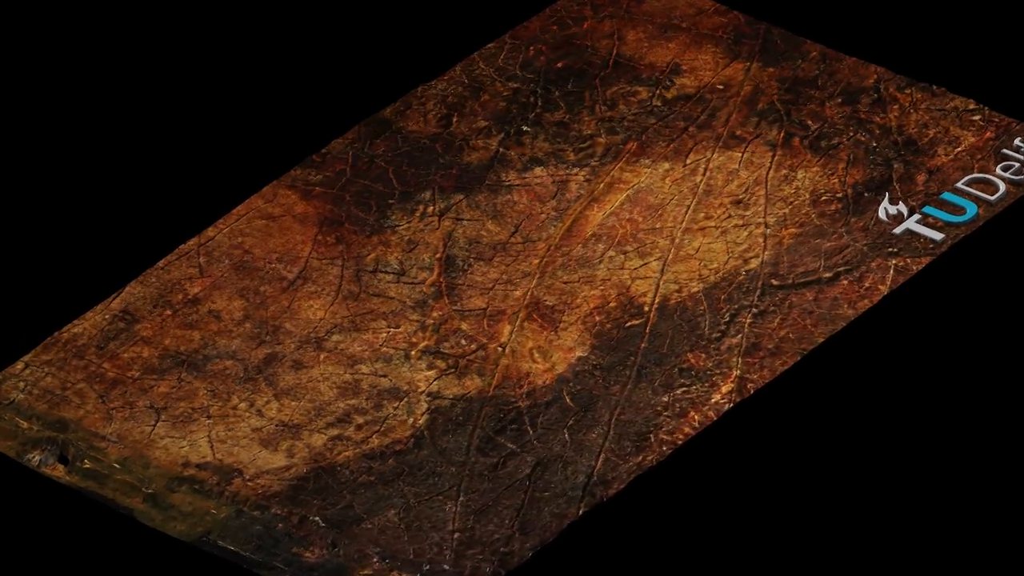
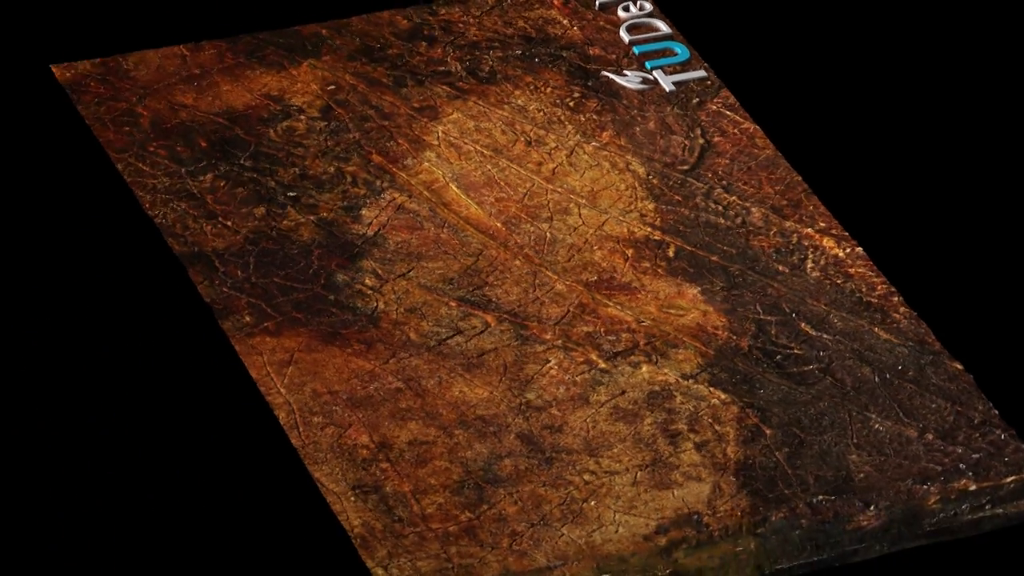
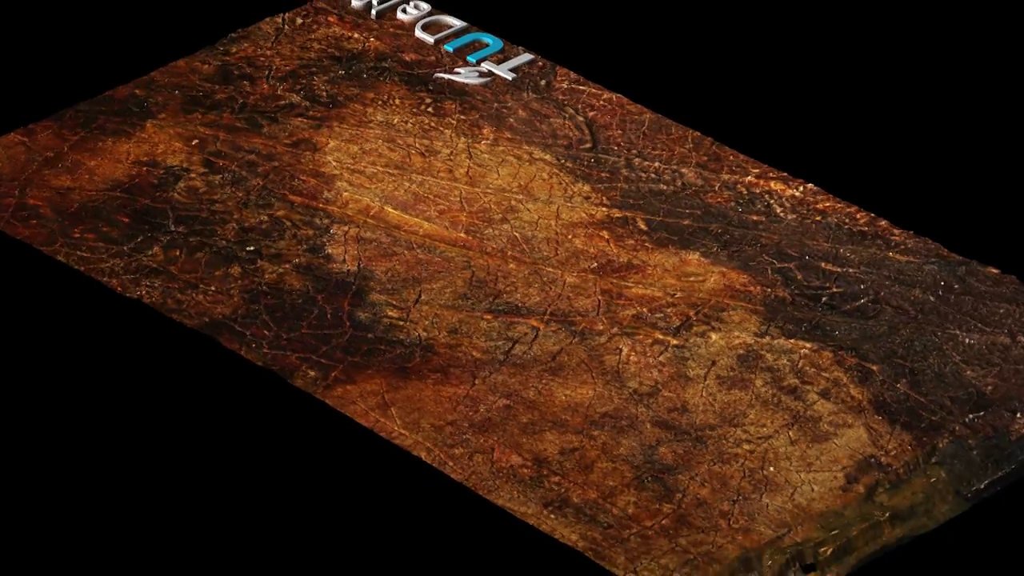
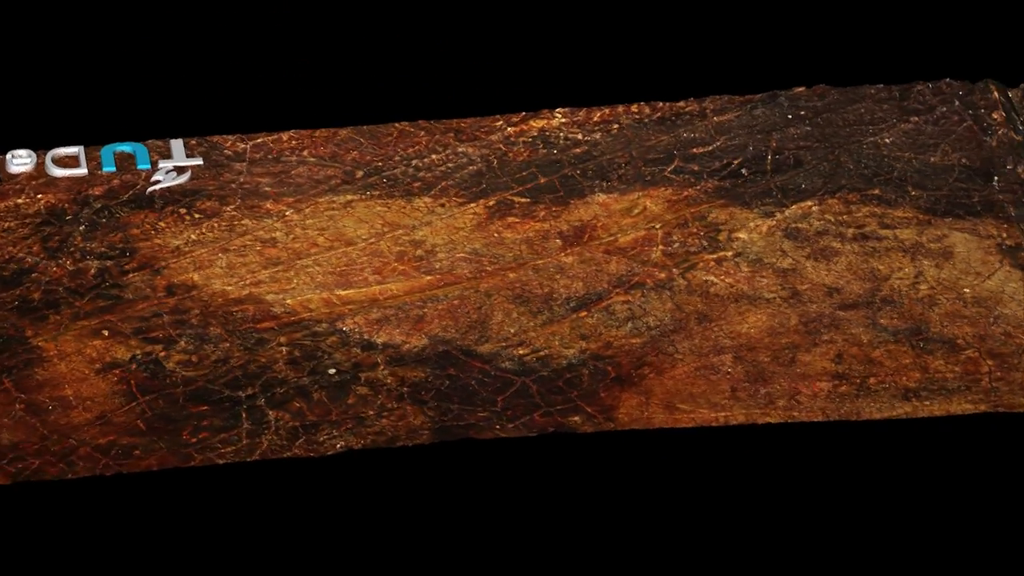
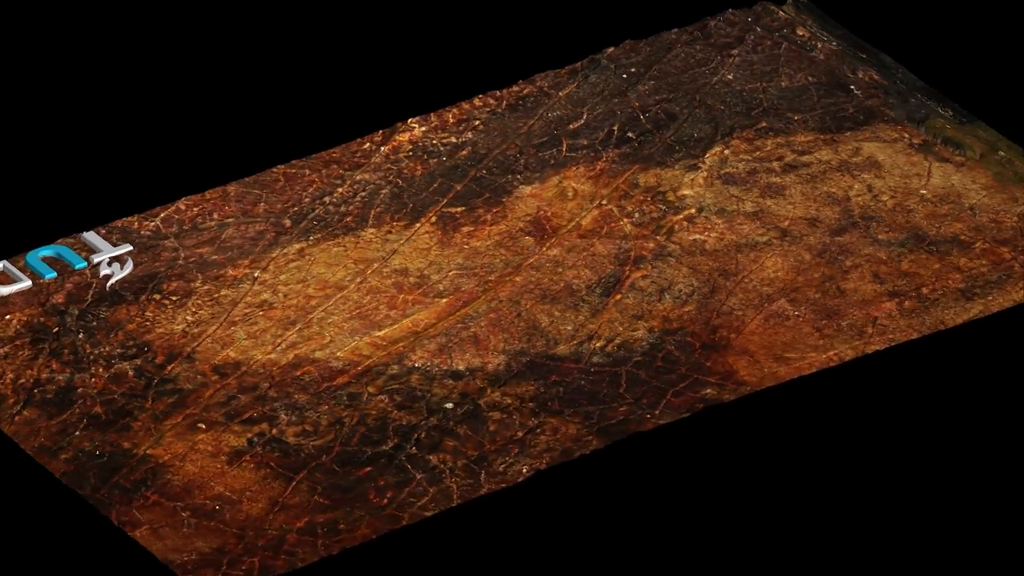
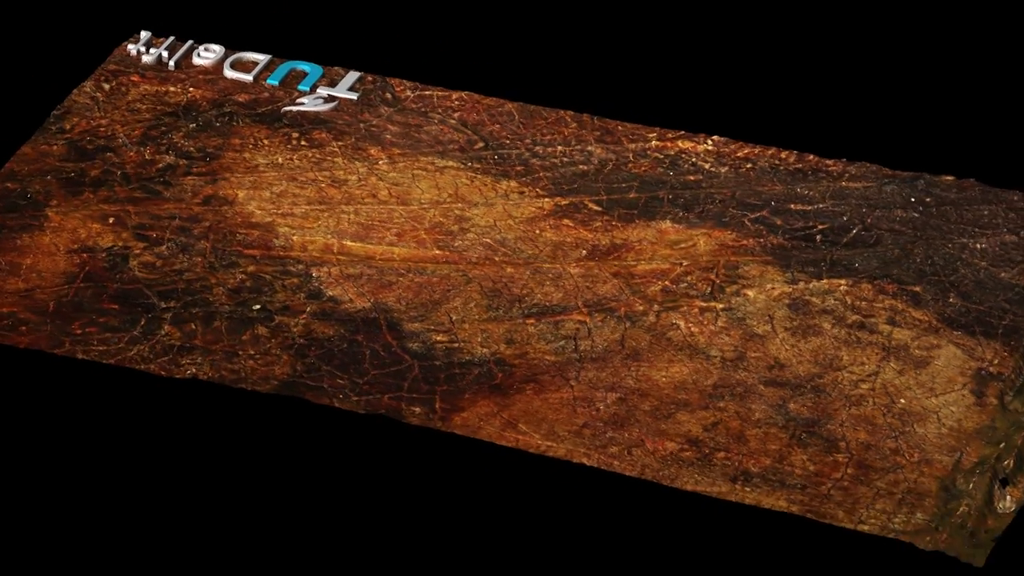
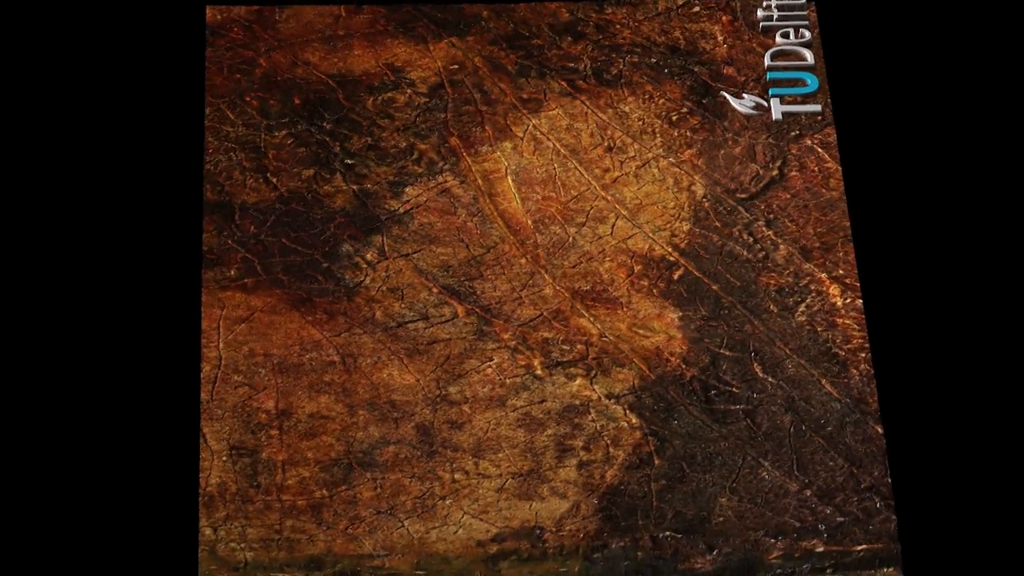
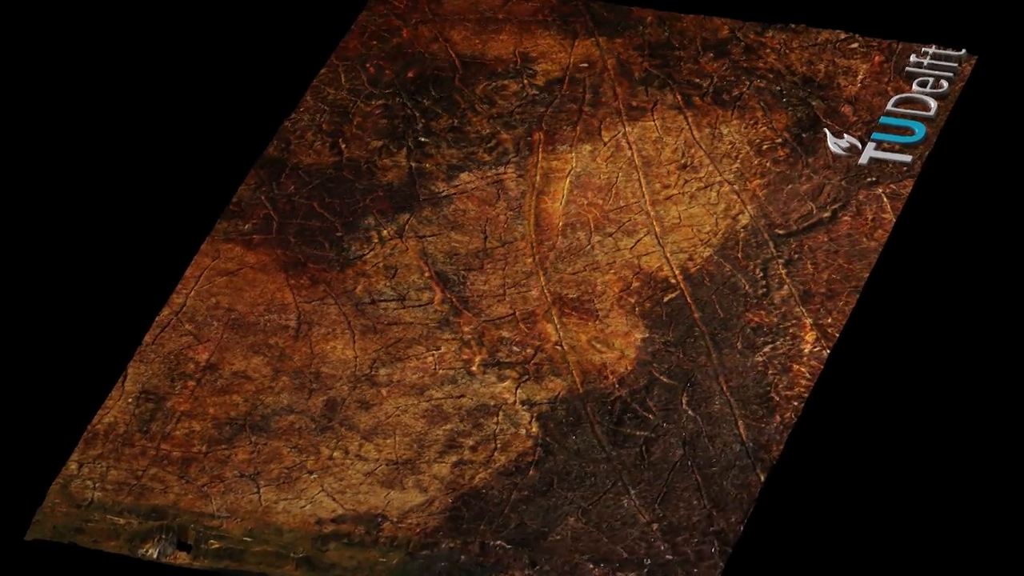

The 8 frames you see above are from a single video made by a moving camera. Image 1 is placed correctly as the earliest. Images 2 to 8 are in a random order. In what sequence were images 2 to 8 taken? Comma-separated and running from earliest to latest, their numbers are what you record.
8, 7, 2, 3, 6, 4, 5
